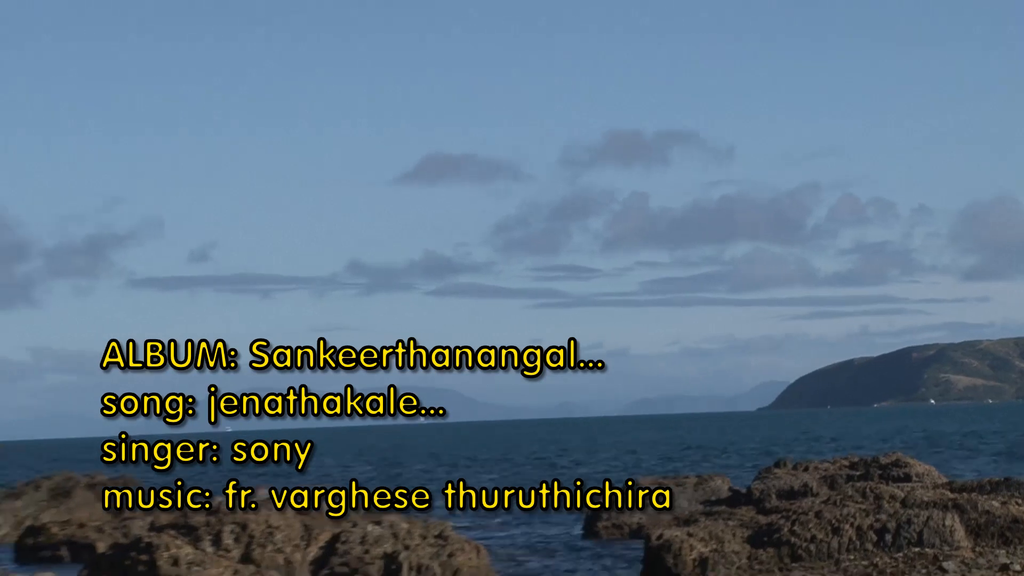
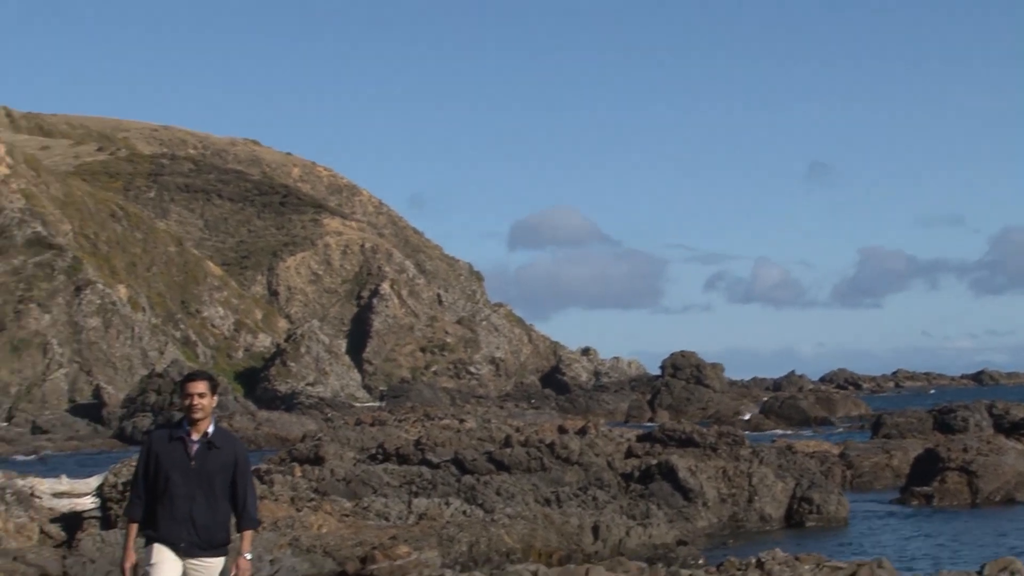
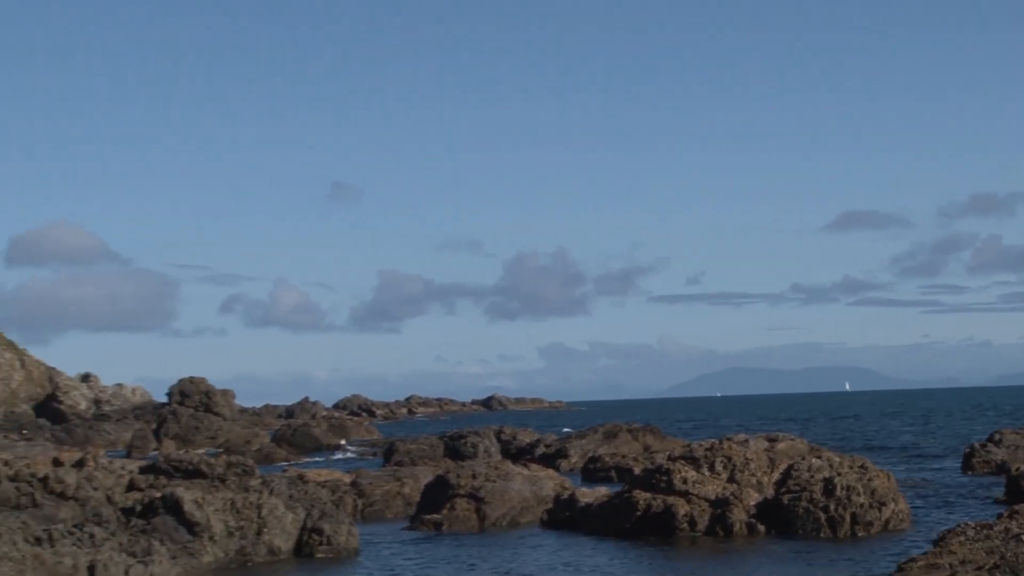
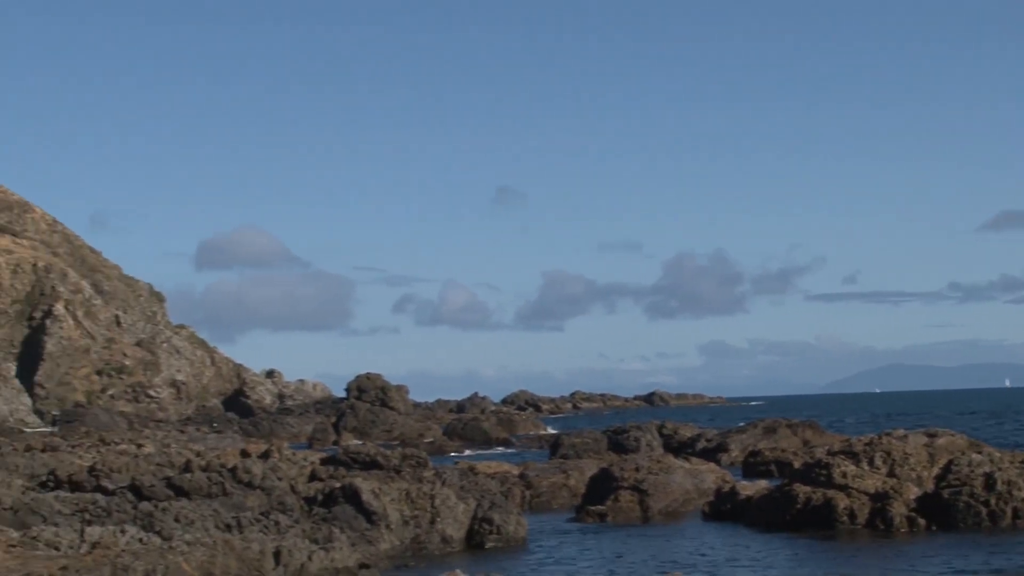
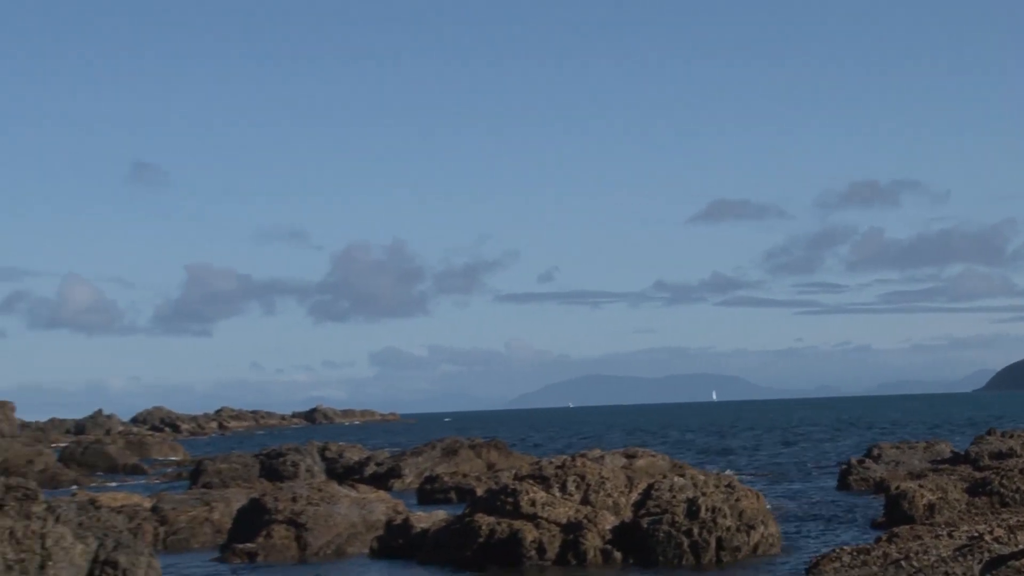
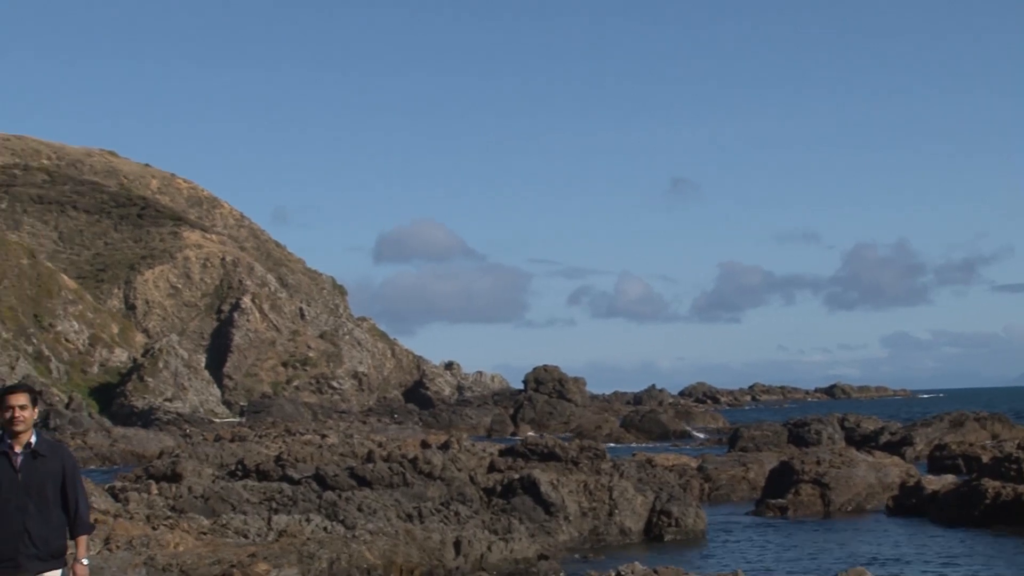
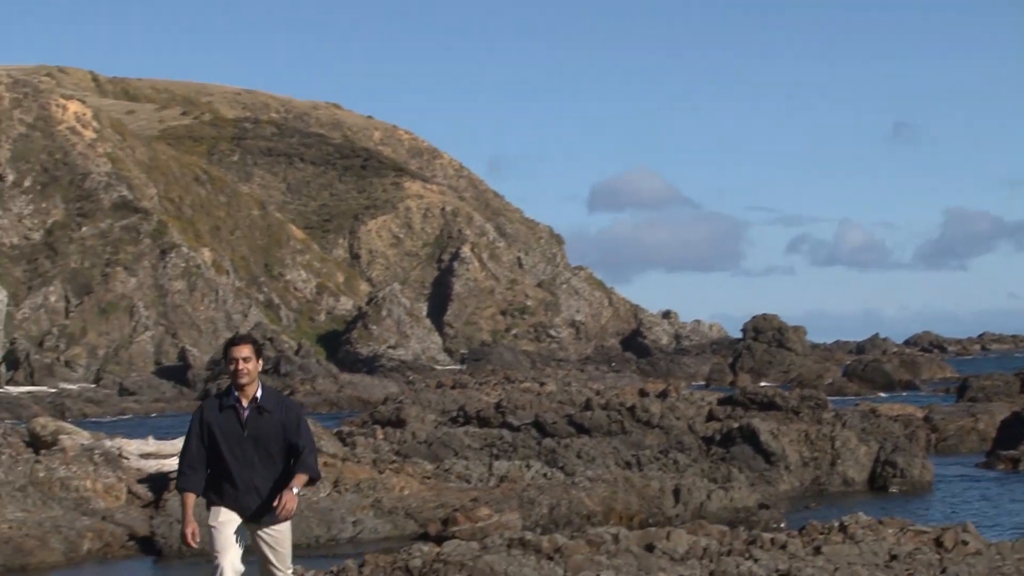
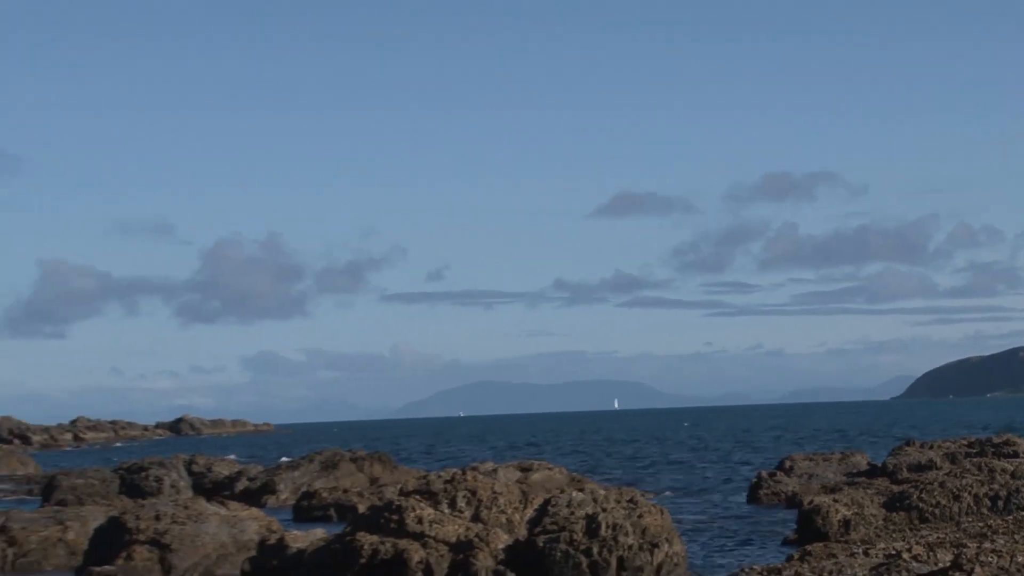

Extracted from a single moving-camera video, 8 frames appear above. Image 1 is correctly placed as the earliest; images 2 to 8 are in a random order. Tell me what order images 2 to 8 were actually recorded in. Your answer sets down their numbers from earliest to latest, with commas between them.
8, 5, 3, 4, 6, 2, 7
